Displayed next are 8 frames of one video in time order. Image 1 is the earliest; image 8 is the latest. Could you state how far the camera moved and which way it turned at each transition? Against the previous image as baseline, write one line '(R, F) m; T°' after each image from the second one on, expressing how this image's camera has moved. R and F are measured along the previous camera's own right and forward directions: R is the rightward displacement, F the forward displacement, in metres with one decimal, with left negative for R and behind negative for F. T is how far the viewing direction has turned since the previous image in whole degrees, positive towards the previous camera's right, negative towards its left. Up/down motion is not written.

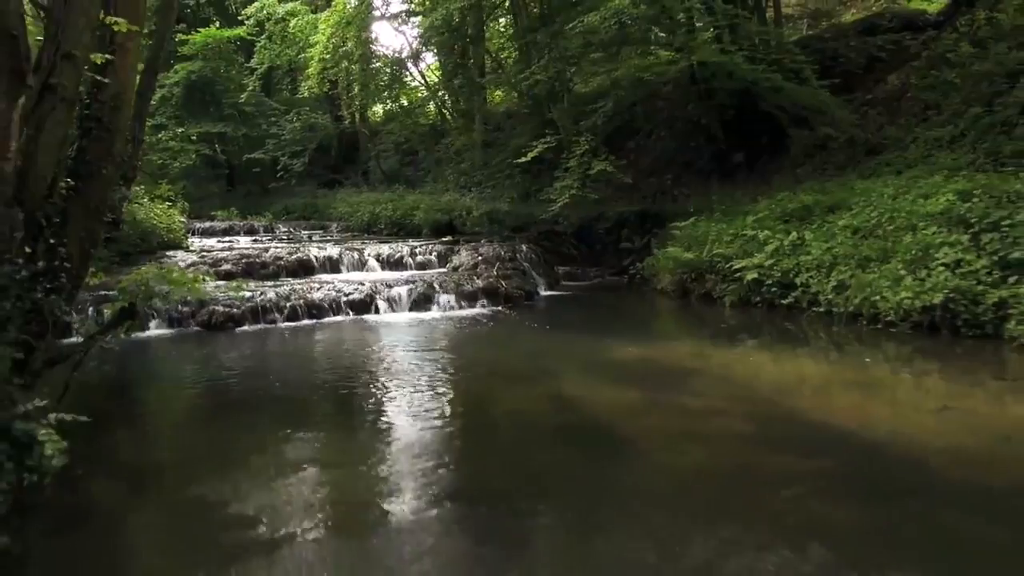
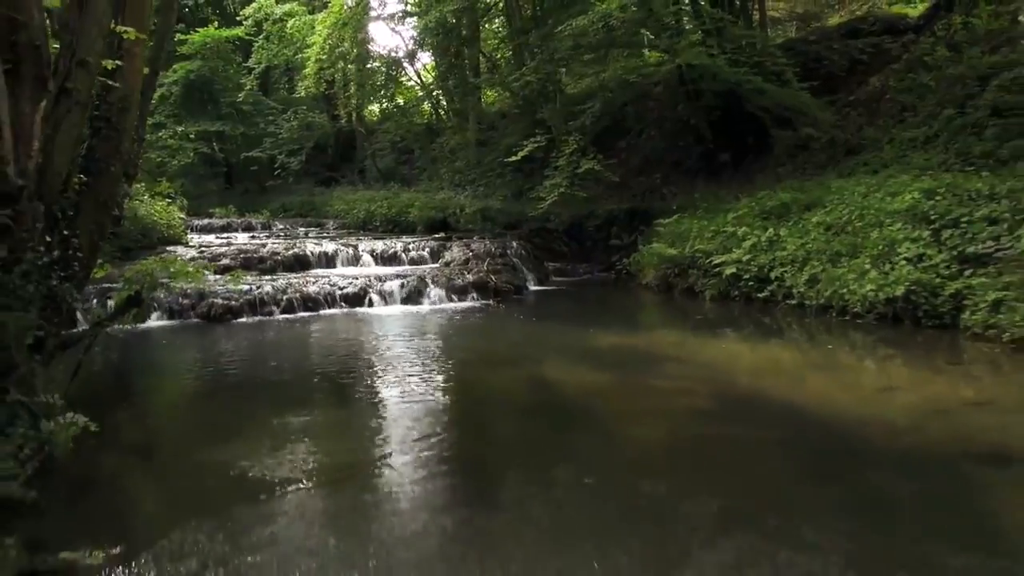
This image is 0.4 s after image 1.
(+0.2, -0.4) m; 0°
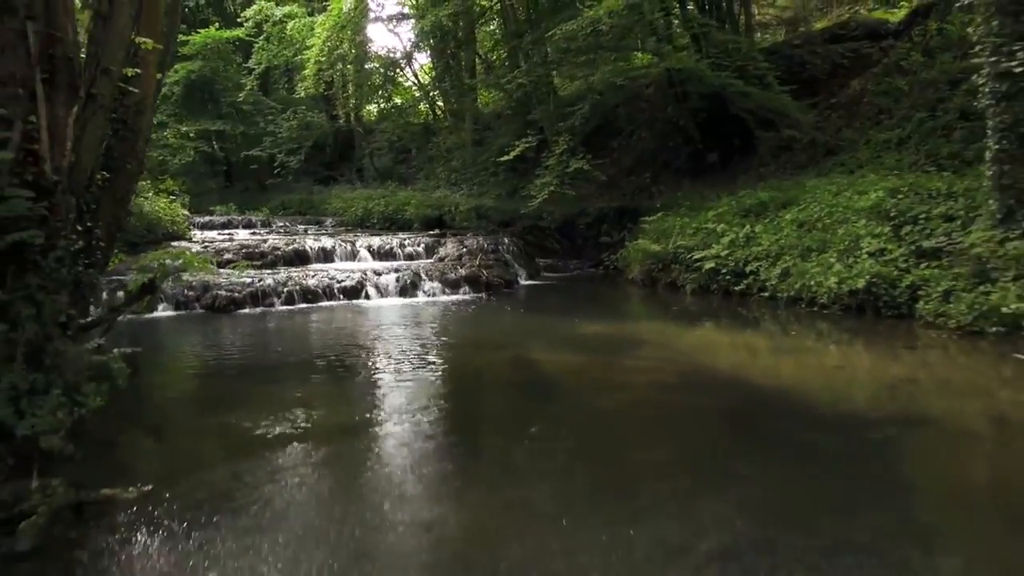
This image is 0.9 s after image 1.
(+0.2, -0.5) m; 0°
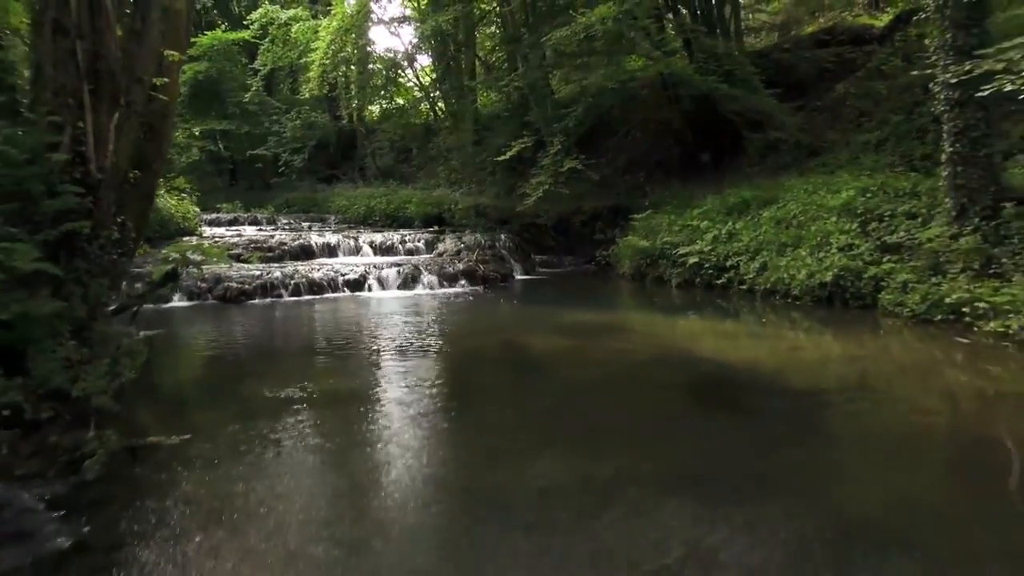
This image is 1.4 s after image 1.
(+0.1, -0.6) m; 0°
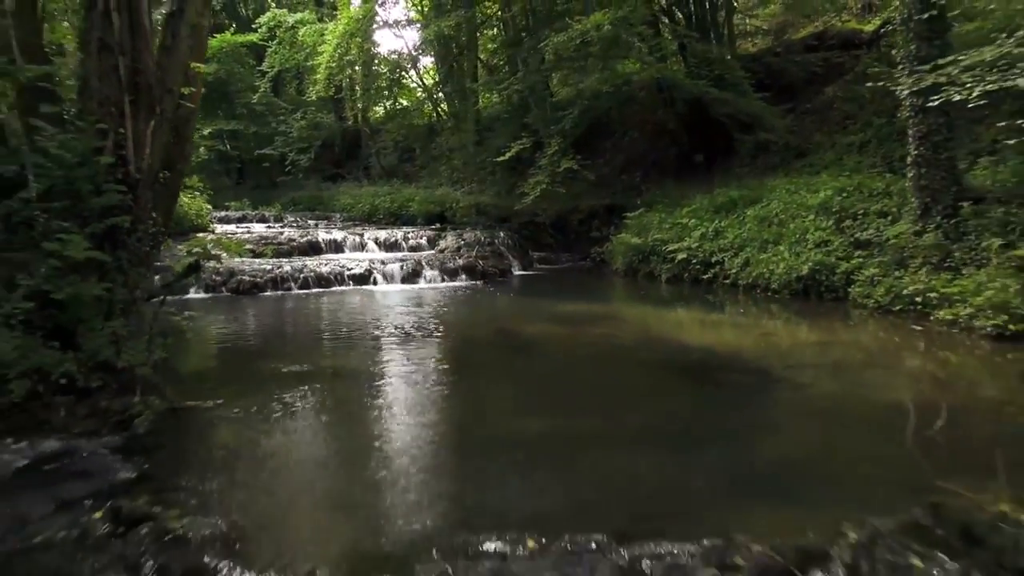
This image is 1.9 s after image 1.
(+0.1, -0.6) m; 0°
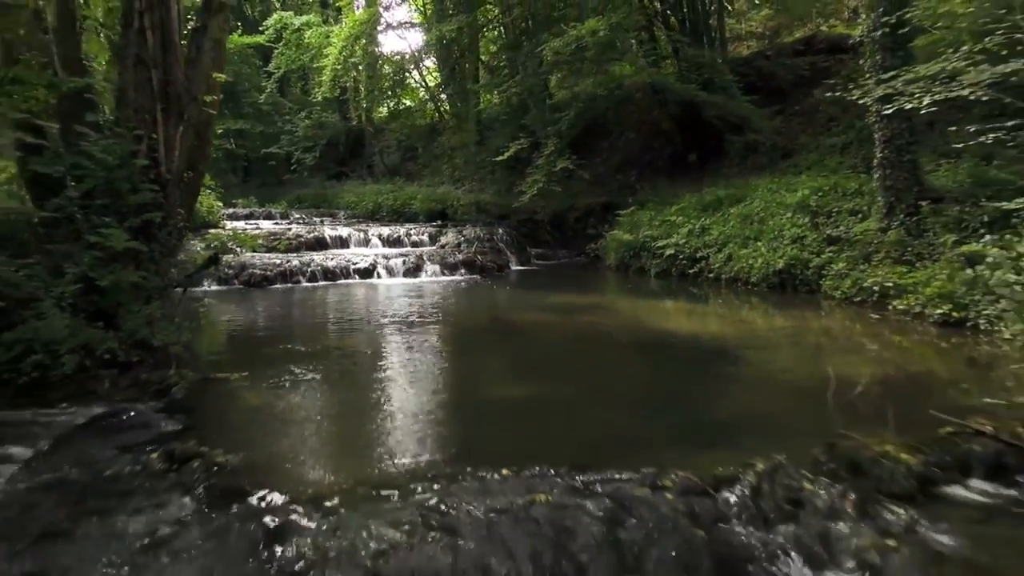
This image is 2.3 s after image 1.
(+0.1, -0.7) m; 0°
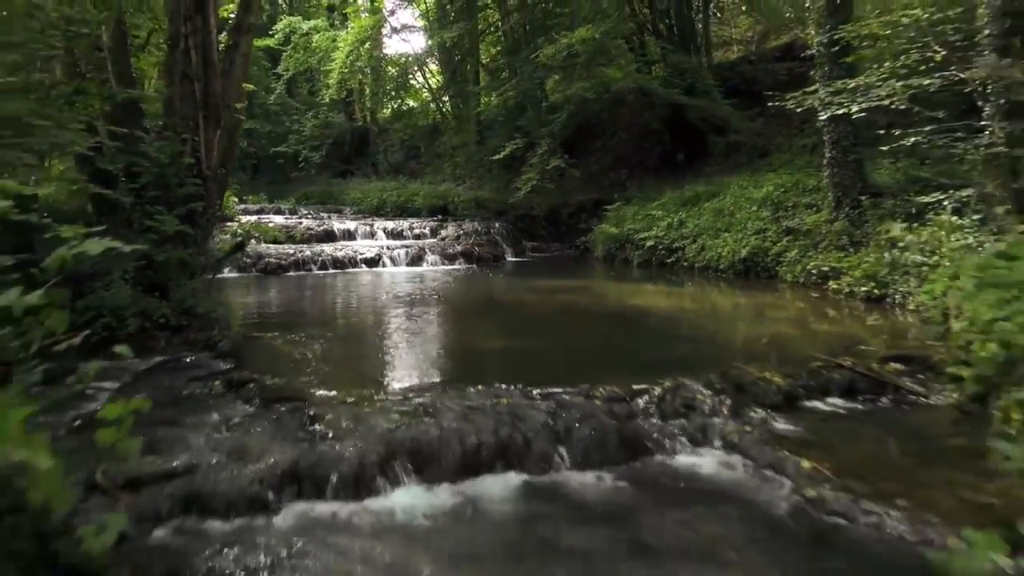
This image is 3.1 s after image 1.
(+0.2, -1.2) m; 0°
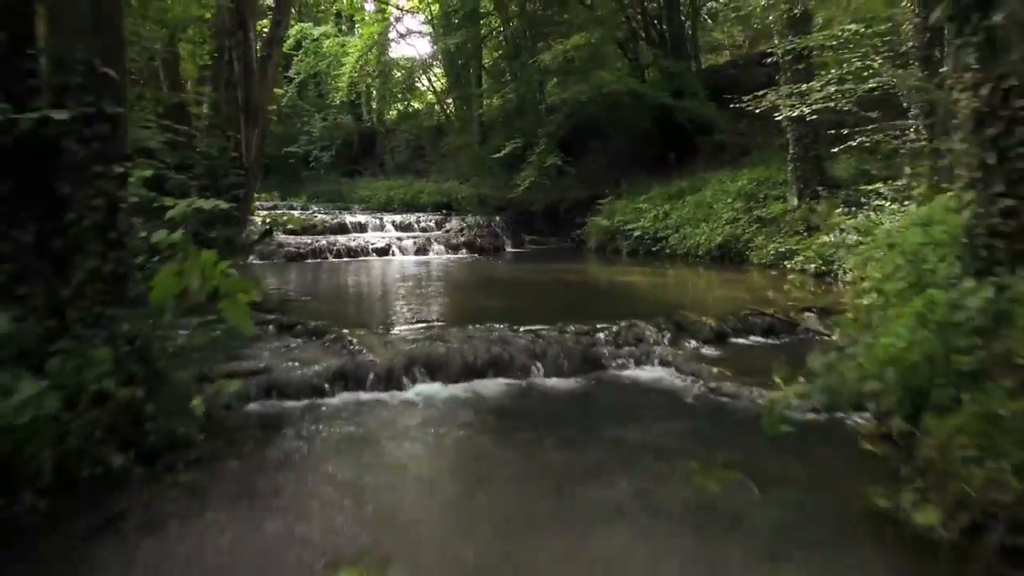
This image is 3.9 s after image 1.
(+0.1, -1.3) m; 0°
